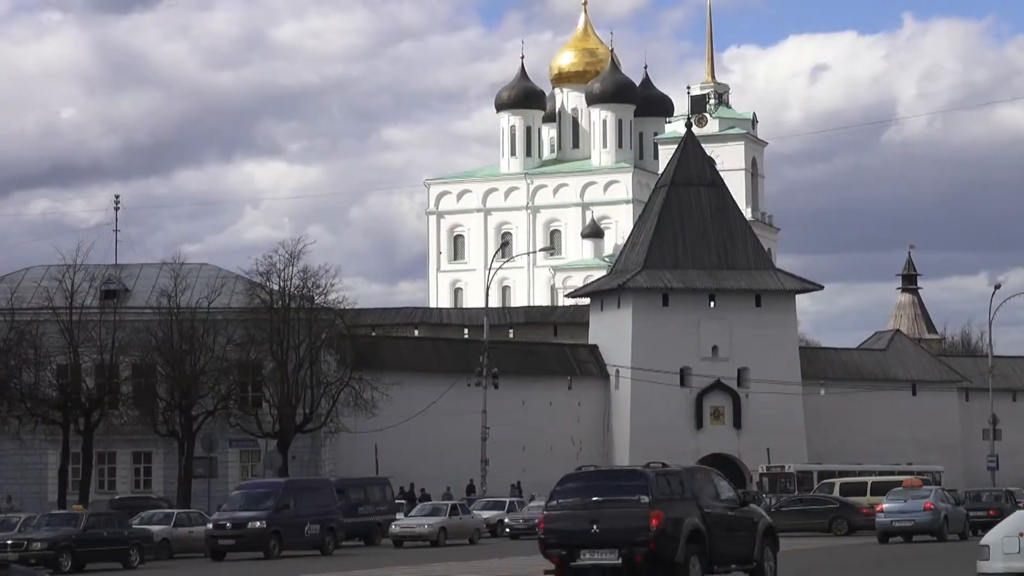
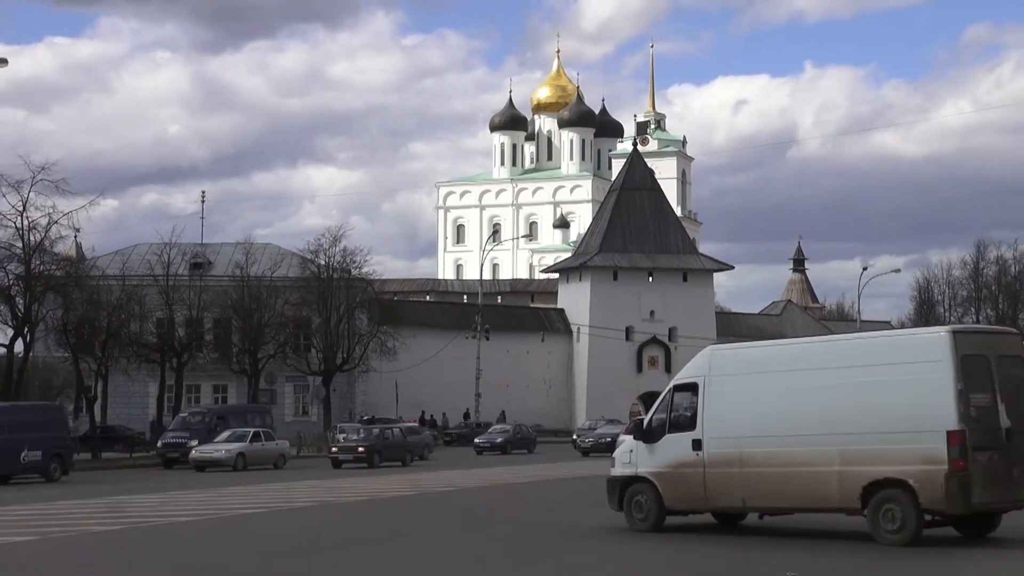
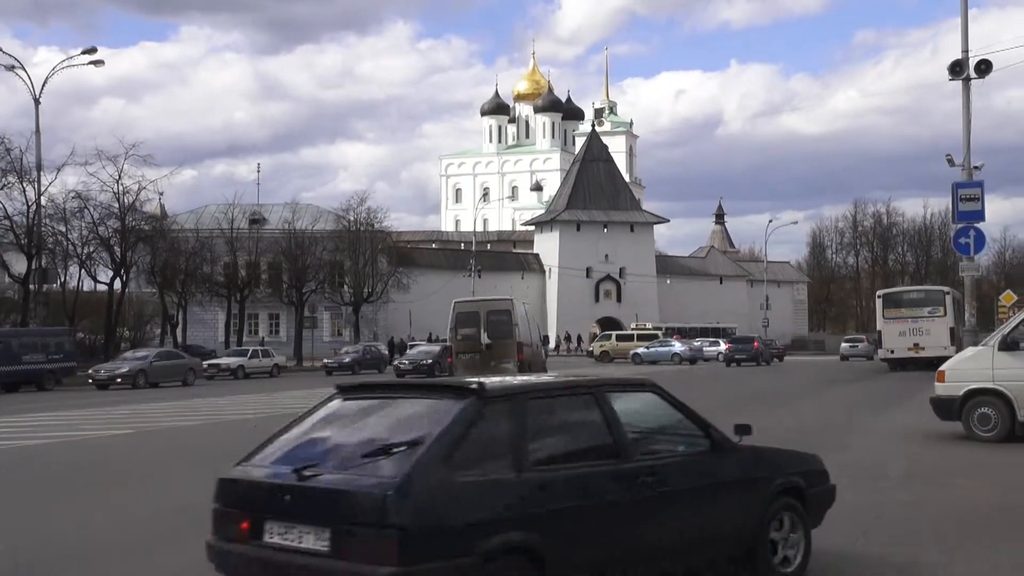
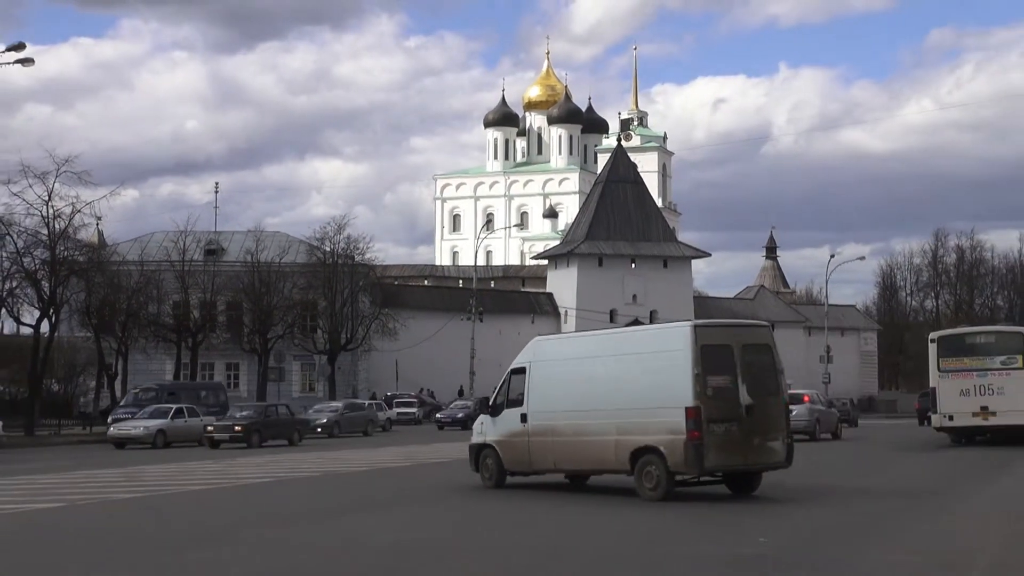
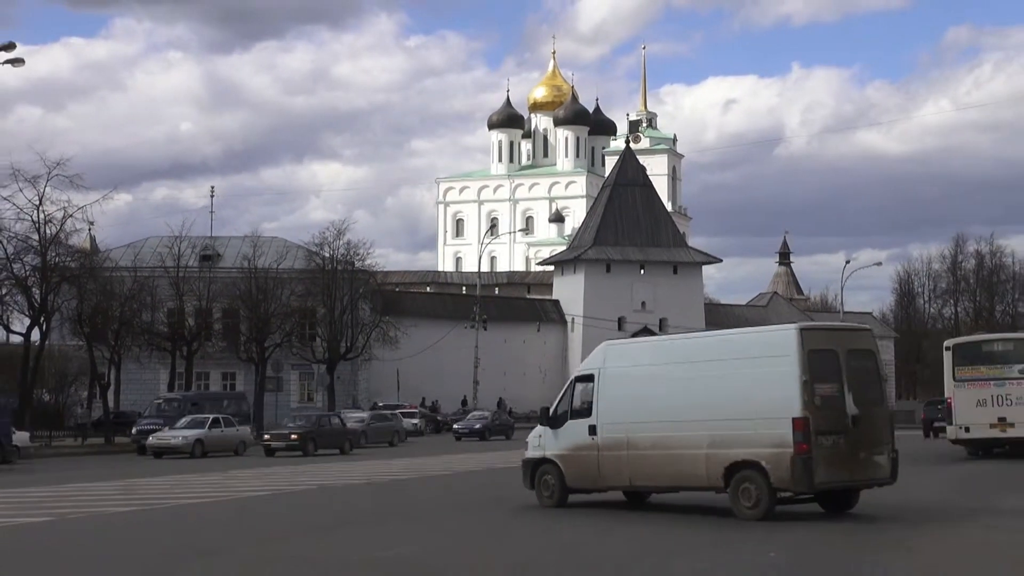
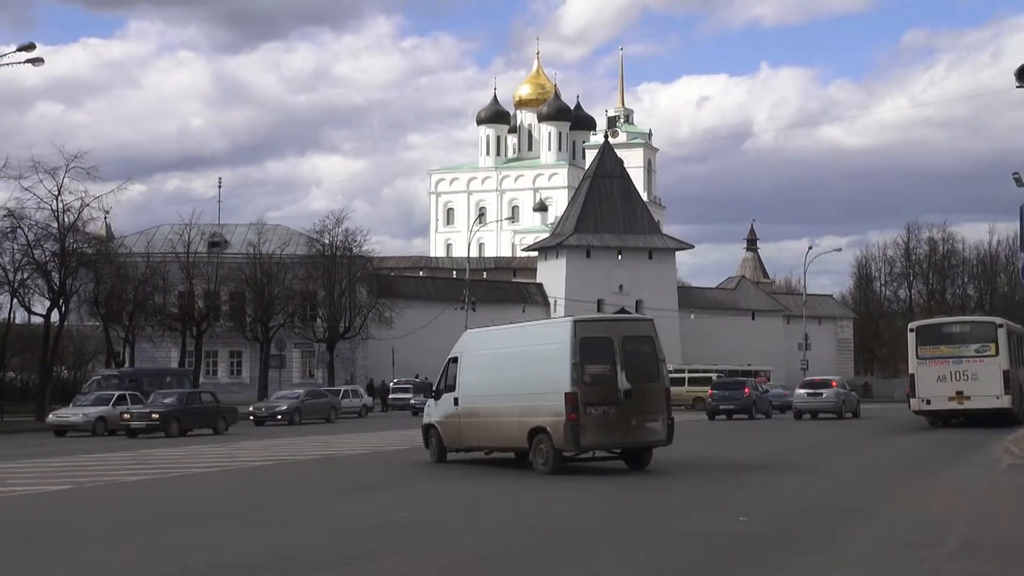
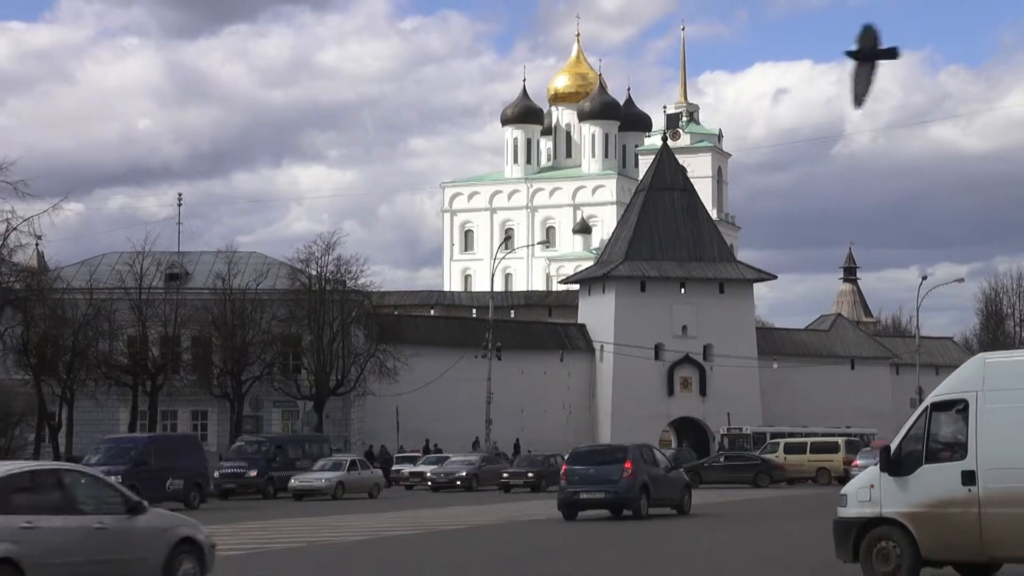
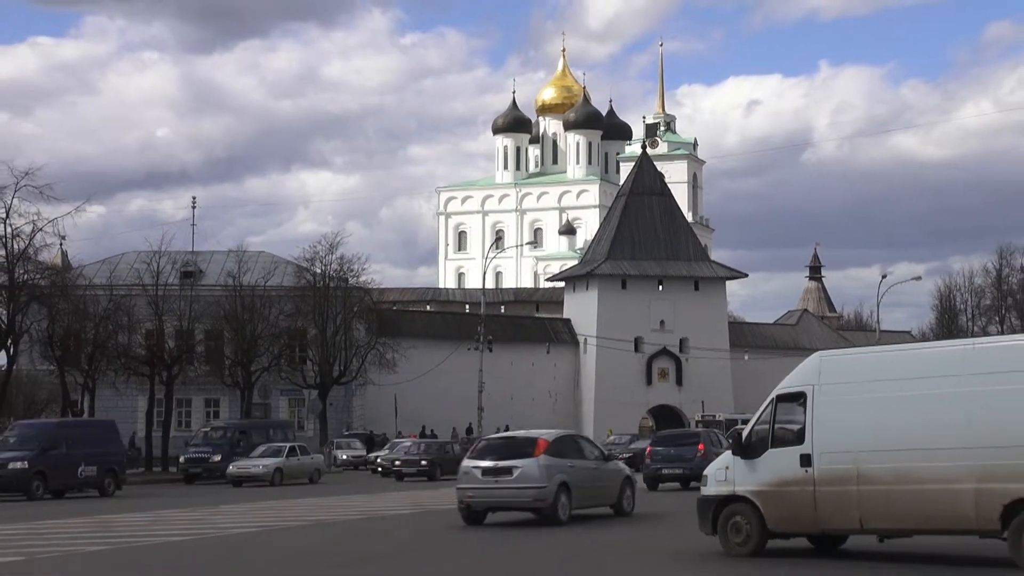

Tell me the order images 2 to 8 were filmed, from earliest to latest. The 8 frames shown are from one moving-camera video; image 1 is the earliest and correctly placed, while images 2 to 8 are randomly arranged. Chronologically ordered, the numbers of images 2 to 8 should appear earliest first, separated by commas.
7, 8, 2, 5, 4, 6, 3
